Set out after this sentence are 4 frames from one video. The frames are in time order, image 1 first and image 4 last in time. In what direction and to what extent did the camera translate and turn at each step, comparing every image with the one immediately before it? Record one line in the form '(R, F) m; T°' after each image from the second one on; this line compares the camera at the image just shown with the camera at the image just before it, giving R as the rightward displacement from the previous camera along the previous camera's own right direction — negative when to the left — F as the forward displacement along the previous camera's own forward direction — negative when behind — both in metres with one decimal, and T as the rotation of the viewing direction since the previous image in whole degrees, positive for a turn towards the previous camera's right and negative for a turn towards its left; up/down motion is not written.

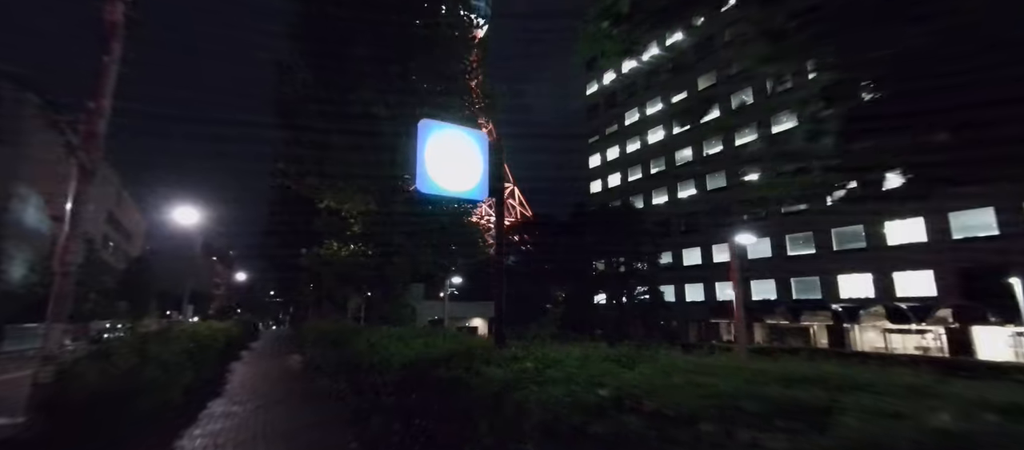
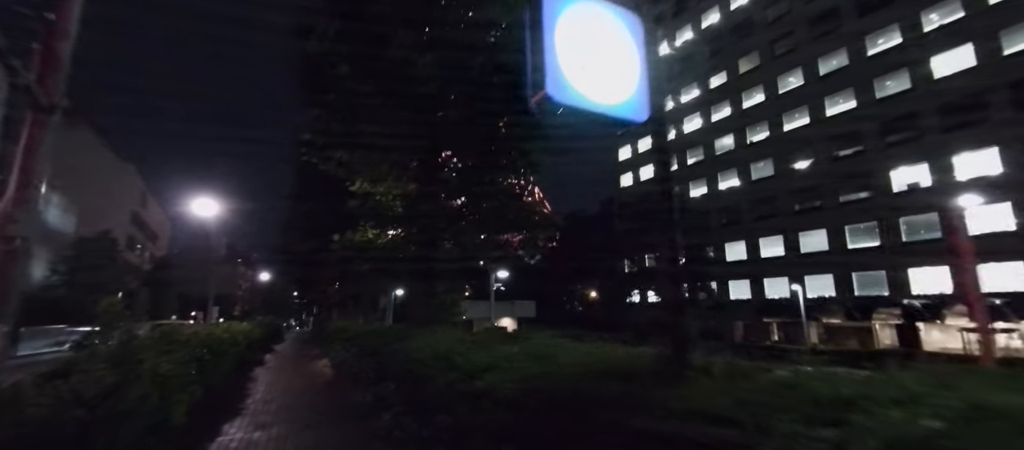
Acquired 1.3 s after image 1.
(-0.6, +1.0) m; -2°
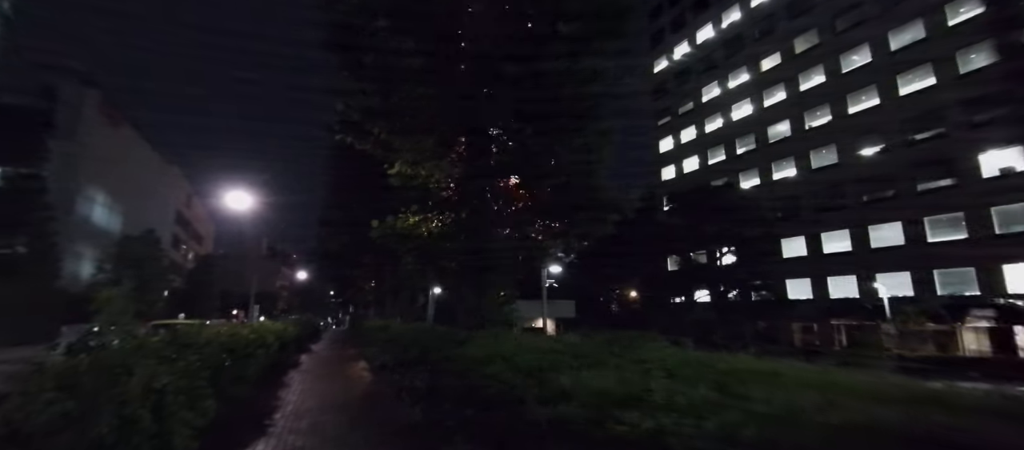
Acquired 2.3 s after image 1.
(-0.3, +0.7) m; -4°
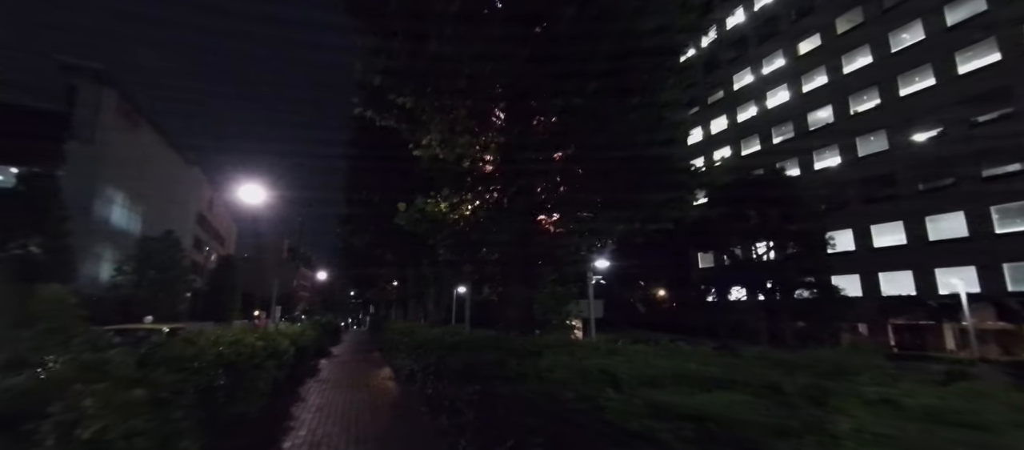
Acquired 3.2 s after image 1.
(-0.3, +0.7) m; -2°
